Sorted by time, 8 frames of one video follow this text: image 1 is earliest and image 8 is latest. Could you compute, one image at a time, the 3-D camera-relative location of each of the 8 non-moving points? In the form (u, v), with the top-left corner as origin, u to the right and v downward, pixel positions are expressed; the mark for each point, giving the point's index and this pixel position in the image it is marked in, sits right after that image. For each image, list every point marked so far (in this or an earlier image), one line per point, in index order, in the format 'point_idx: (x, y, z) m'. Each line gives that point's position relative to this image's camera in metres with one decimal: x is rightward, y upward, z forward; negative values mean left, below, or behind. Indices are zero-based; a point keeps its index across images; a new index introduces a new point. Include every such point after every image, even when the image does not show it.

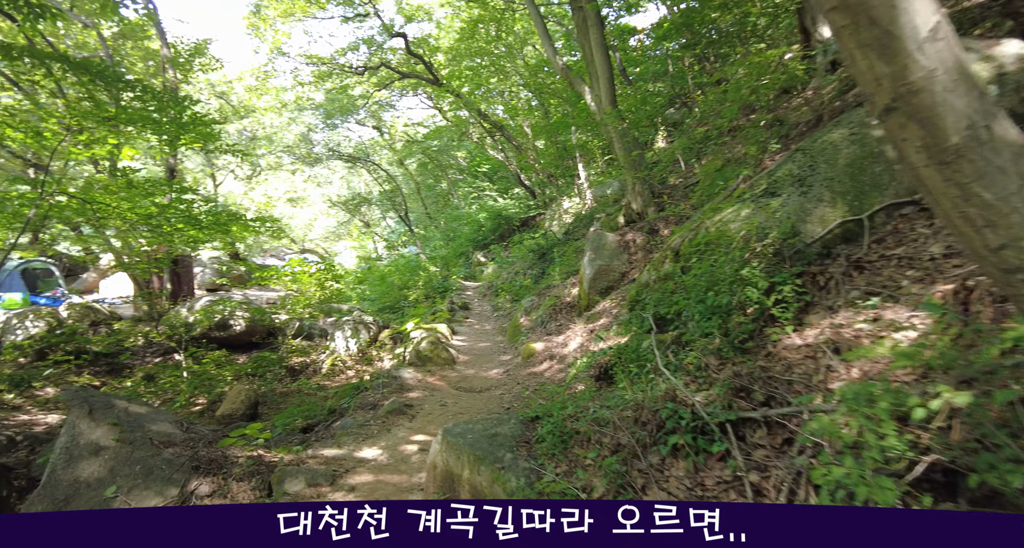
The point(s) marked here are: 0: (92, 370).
0: (-7.6, -1.7, +9.2) m
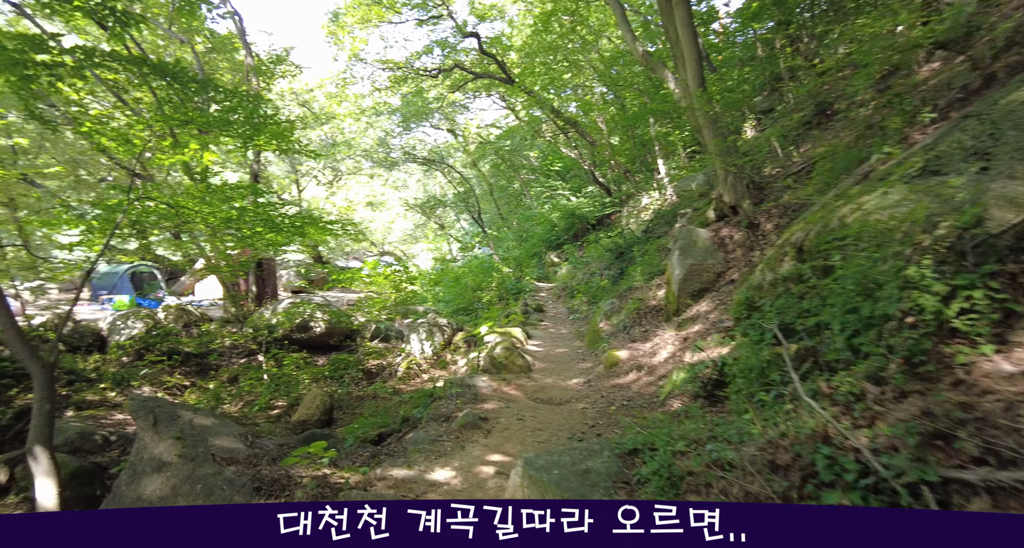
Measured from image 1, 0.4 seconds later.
0: (-6.2, -1.8, +9.7) m
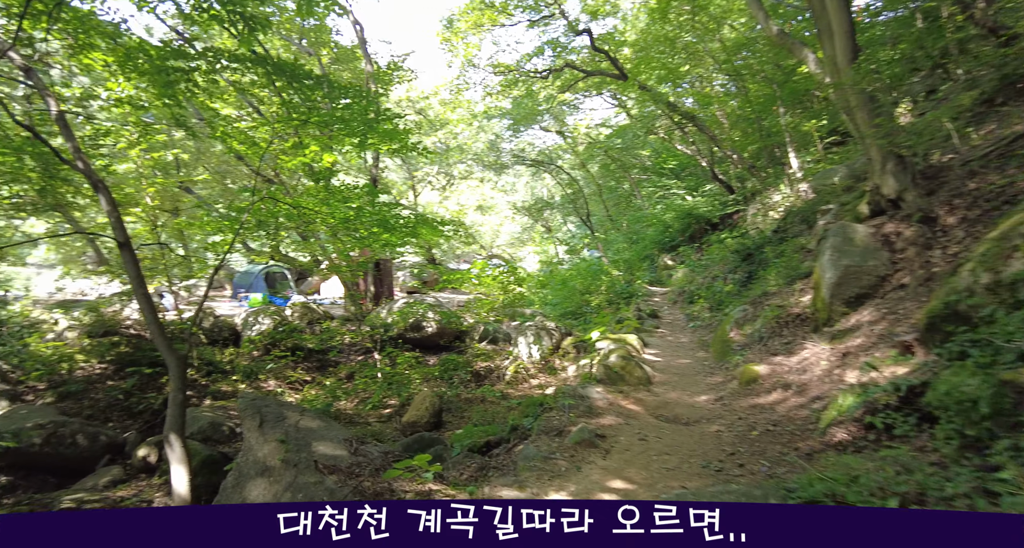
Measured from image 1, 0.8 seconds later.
0: (-4.1, -1.8, +10.2) m
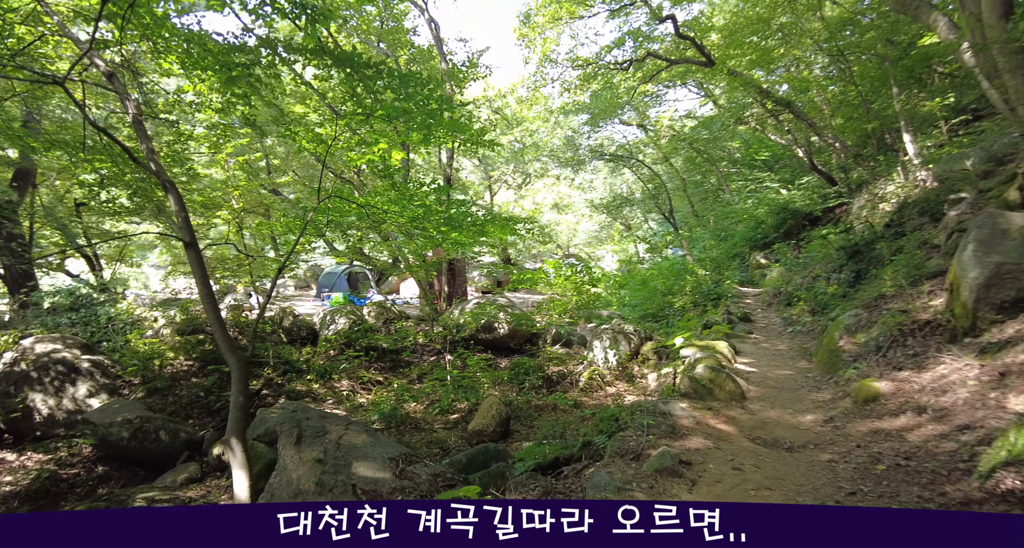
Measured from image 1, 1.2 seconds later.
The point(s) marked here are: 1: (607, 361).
0: (-2.6, -1.8, +10.2) m
1: (+1.8, -1.6, +9.6) m
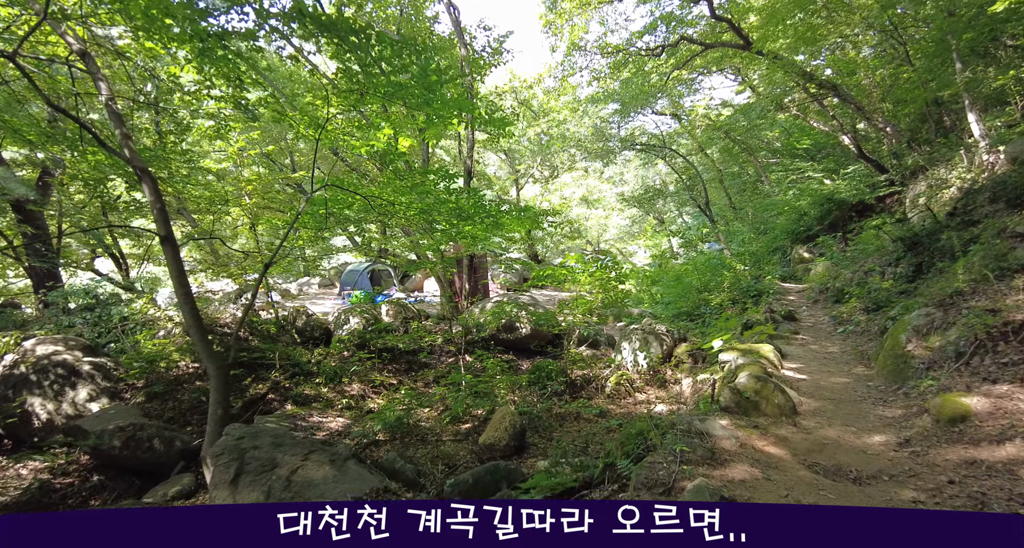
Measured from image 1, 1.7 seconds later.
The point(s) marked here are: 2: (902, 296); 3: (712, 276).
0: (-2.2, -1.7, +9.7) m
1: (+2.1, -1.6, +8.8) m
2: (+6.9, -0.4, +9.0) m
3: (+5.5, -0.1, +14.2) m
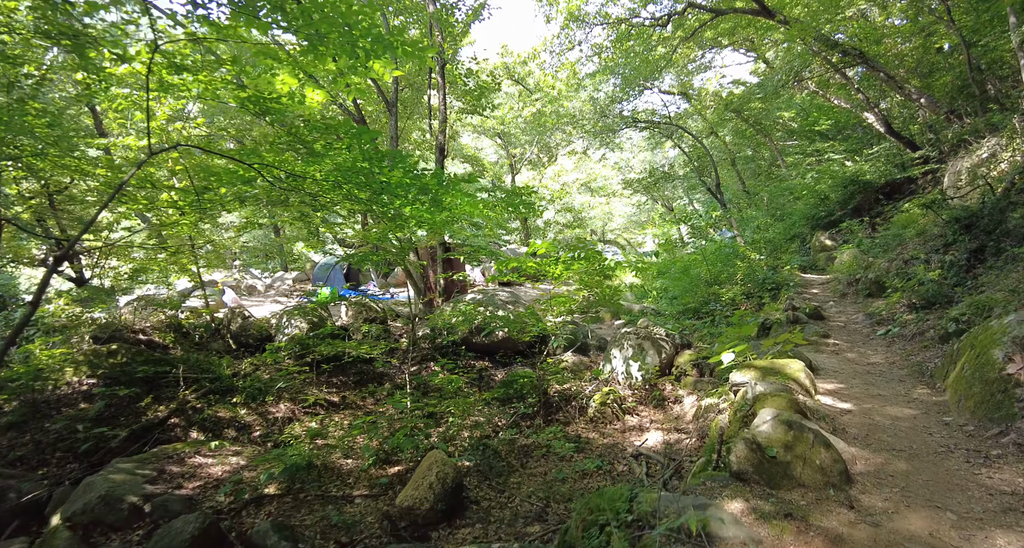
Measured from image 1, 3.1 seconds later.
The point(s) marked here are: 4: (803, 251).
0: (-2.7, -1.6, +8.1) m
1: (+1.6, -1.4, +7.2) m
2: (+6.3, -0.2, +7.3) m
3: (+5.1, +0.2, +12.5) m
4: (+10.8, +0.9, +19.1) m
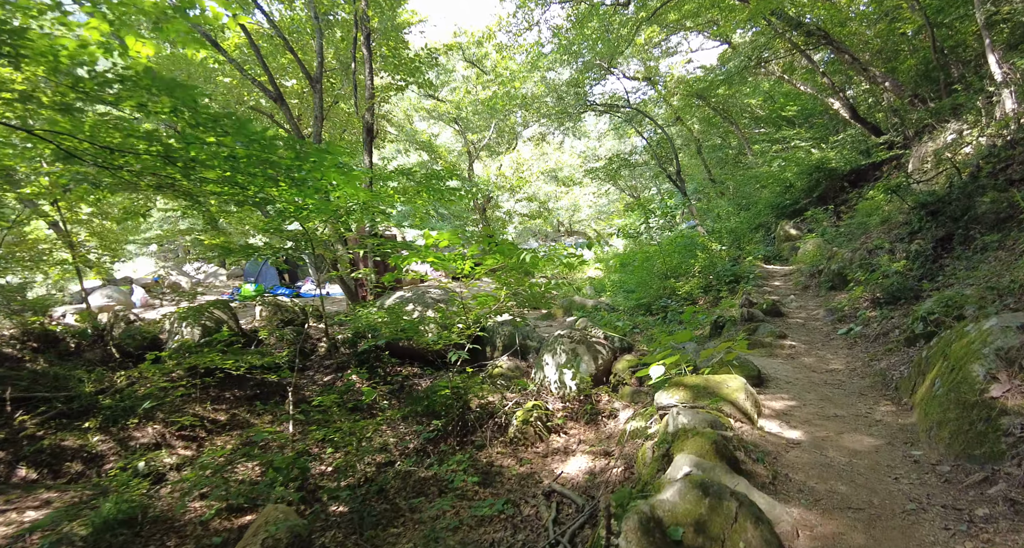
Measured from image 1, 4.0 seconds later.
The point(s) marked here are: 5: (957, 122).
0: (-3.8, -1.6, +7.0) m
1: (+0.6, -1.4, +6.2) m
2: (+5.3, -0.1, +6.5) m
3: (+3.8, +0.3, +11.7) m
4: (+9.2, +1.2, +18.5) m
5: (+10.6, +3.6, +12.2) m
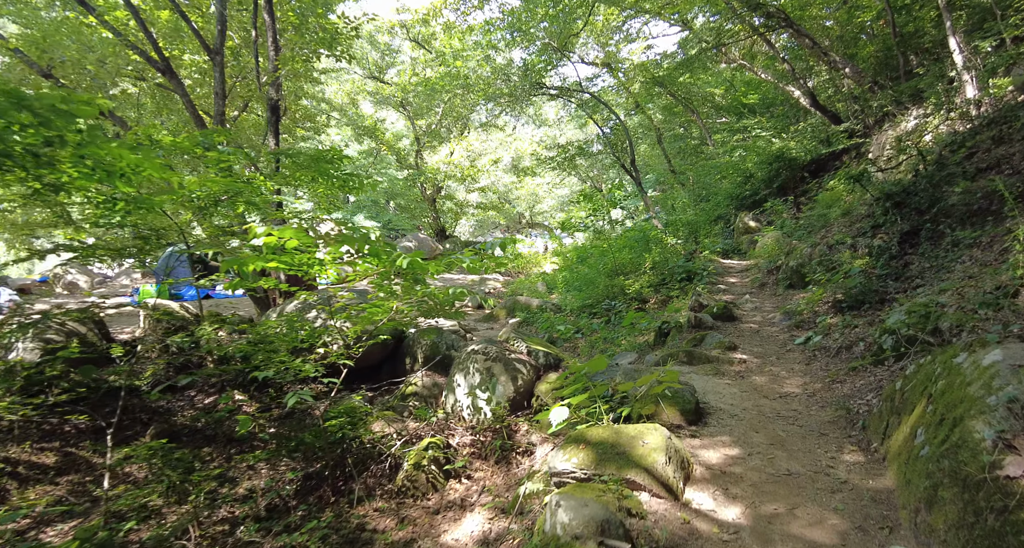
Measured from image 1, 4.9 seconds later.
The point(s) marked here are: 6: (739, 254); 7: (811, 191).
0: (-4.8, -1.7, +5.7) m
1: (-0.4, -1.4, +5.2) m
2: (+4.2, -0.1, +5.7) m
3: (+2.5, +0.4, +10.7) m
4: (+7.4, +1.4, +17.9) m
5: (+9.2, +3.8, +11.6) m
6: (+6.6, +0.6, +15.0) m
7: (+8.7, +2.4, +14.9) m
